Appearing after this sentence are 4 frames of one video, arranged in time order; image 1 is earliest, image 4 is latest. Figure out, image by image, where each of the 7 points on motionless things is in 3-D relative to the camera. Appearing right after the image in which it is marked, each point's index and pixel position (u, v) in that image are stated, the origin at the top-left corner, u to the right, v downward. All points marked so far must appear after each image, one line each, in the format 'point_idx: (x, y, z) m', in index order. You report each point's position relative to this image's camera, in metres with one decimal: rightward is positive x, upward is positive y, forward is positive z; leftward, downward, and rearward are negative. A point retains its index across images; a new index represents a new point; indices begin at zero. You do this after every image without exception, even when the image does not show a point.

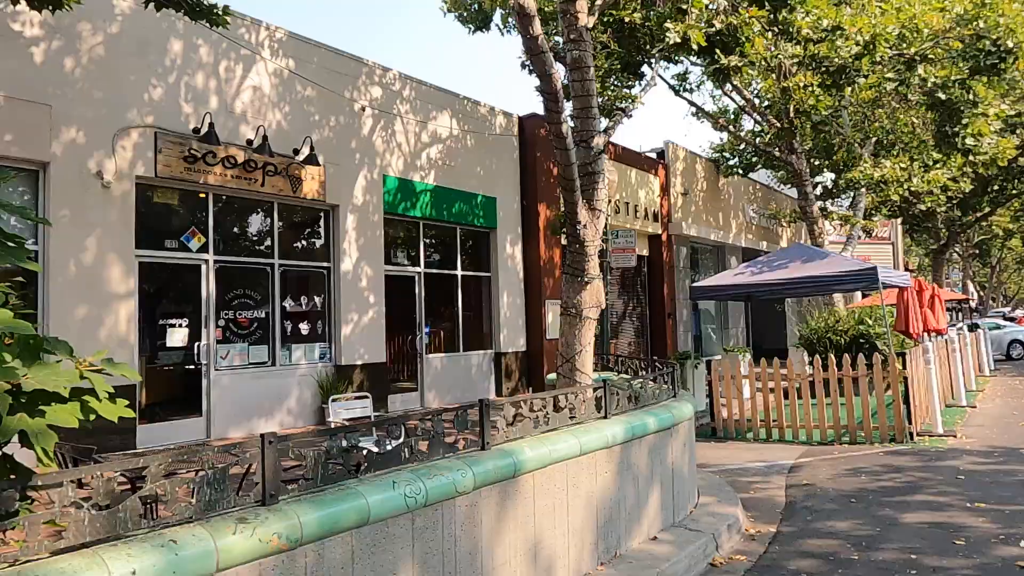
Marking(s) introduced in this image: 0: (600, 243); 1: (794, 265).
0: (+1.0, +0.5, +7.5) m
1: (+4.5, +0.4, +10.6) m
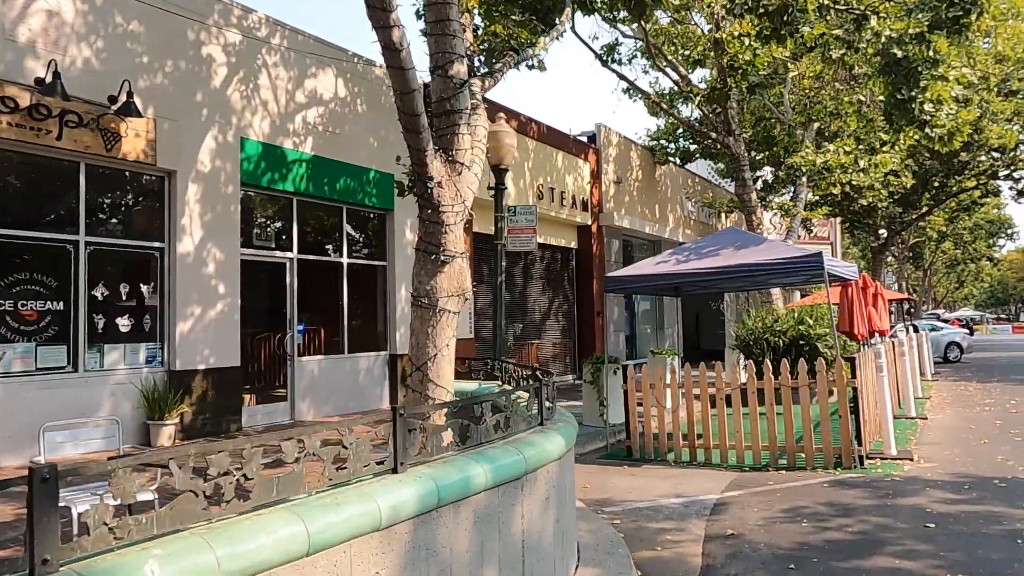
0: (-0.4, +0.7, +5.5) m
1: (+2.9, +0.5, +8.9) m
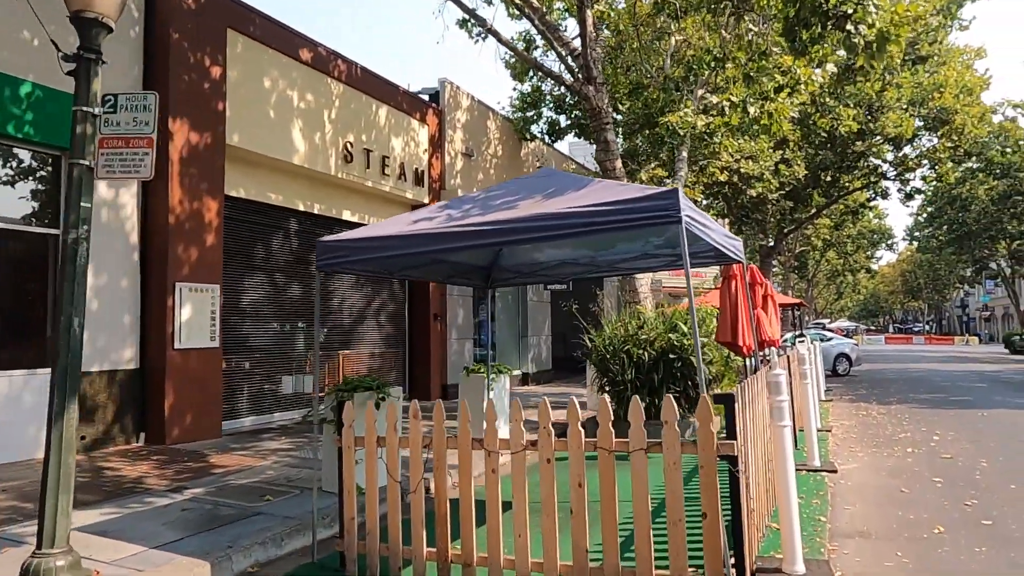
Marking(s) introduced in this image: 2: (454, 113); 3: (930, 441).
0: (-2.7, +0.9, +1.3) m
1: (+0.1, +0.7, +5.1) m
2: (-1.4, +4.2, +15.6) m
3: (+5.5, -2.0, +8.7) m
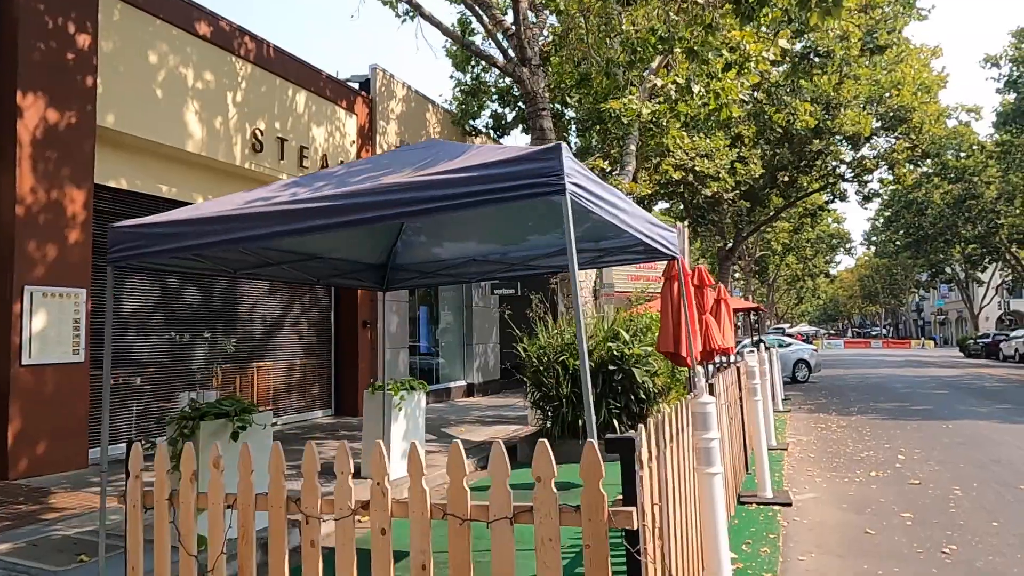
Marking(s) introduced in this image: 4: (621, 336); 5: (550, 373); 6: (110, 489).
0: (-3.3, +0.9, 0.0) m
1: (-0.7, +0.7, +4.0) m
2: (-2.7, +4.1, +14.4) m
3: (+4.5, -2.0, +7.7) m
4: (+1.5, -0.7, +9.2) m
5: (+0.5, -1.2, +9.0) m
6: (-4.2, -2.1, +7.0) m
